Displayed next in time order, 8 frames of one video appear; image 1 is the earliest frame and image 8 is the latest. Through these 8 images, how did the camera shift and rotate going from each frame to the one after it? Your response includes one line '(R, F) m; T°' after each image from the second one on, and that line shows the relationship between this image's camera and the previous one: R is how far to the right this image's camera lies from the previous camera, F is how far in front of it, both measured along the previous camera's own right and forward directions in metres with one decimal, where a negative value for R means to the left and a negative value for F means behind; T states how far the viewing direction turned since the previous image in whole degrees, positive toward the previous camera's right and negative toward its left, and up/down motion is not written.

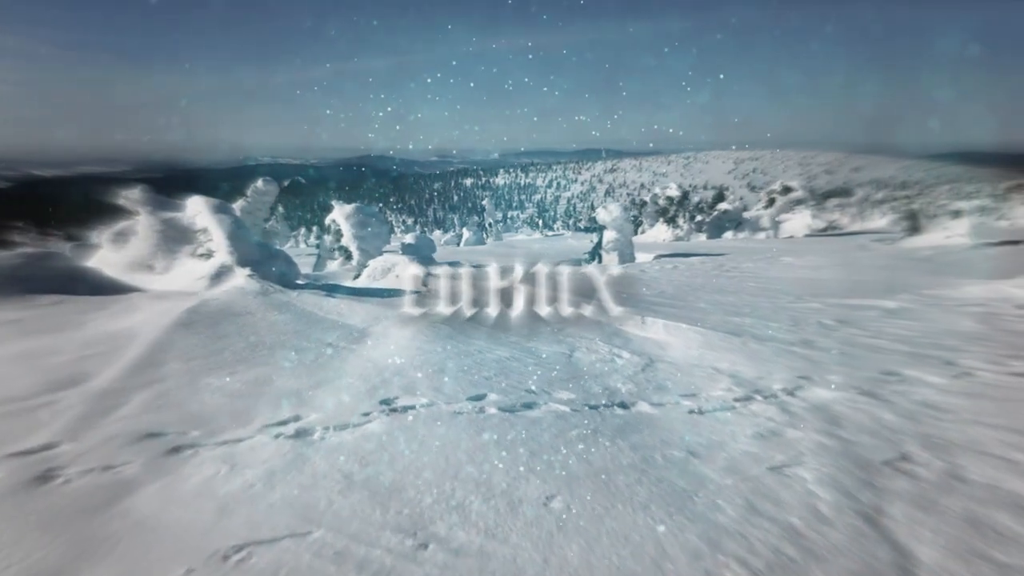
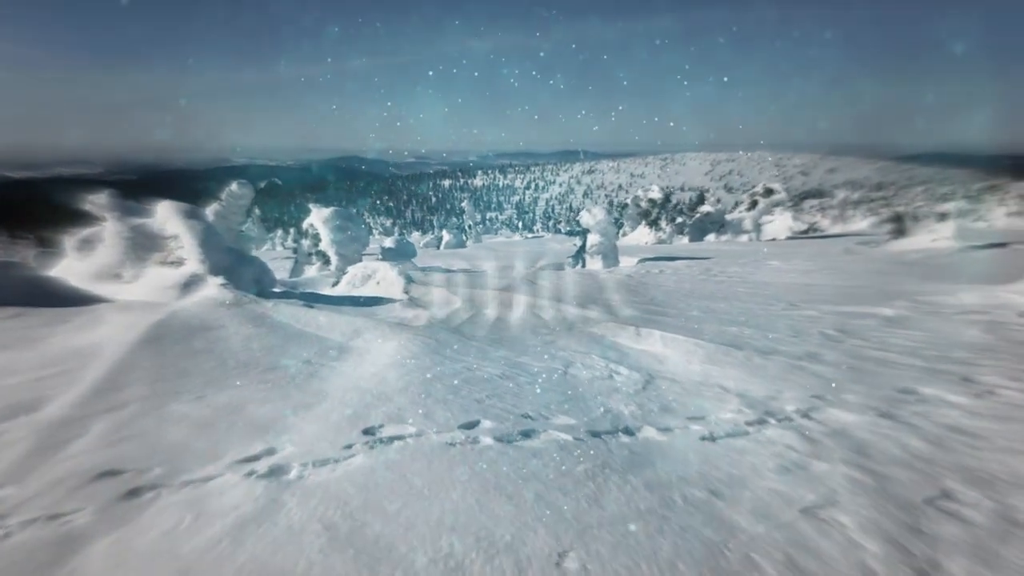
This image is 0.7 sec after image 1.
(-0.1, +0.4) m; +1°
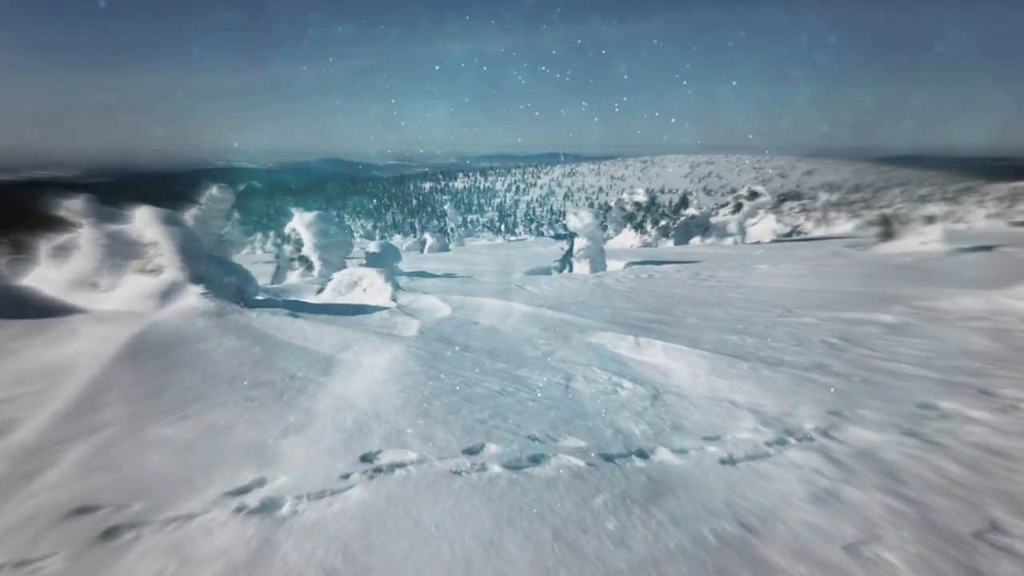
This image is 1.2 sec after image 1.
(-0.1, +0.3) m; +1°
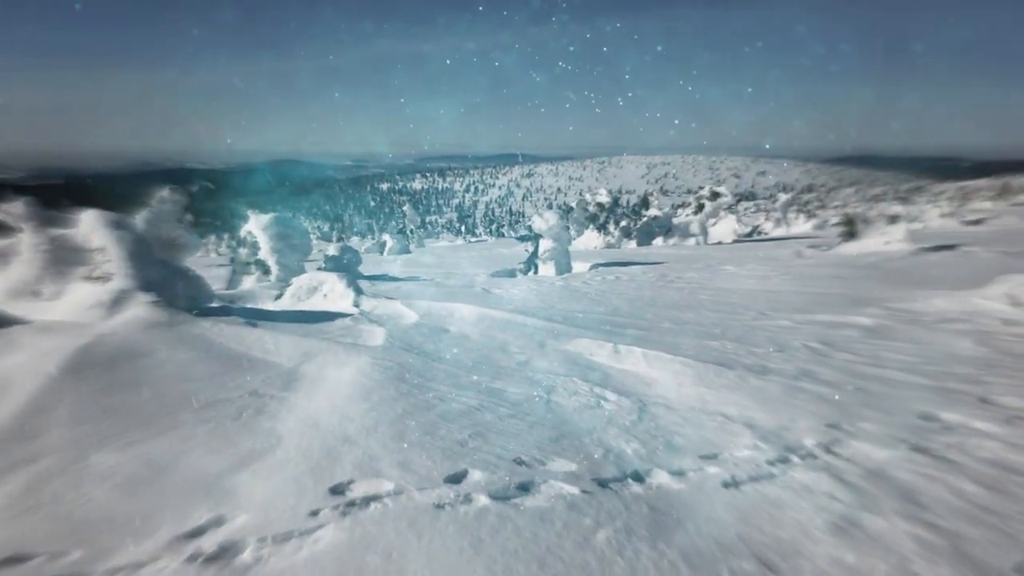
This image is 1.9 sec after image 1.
(-0.1, +0.4) m; +3°
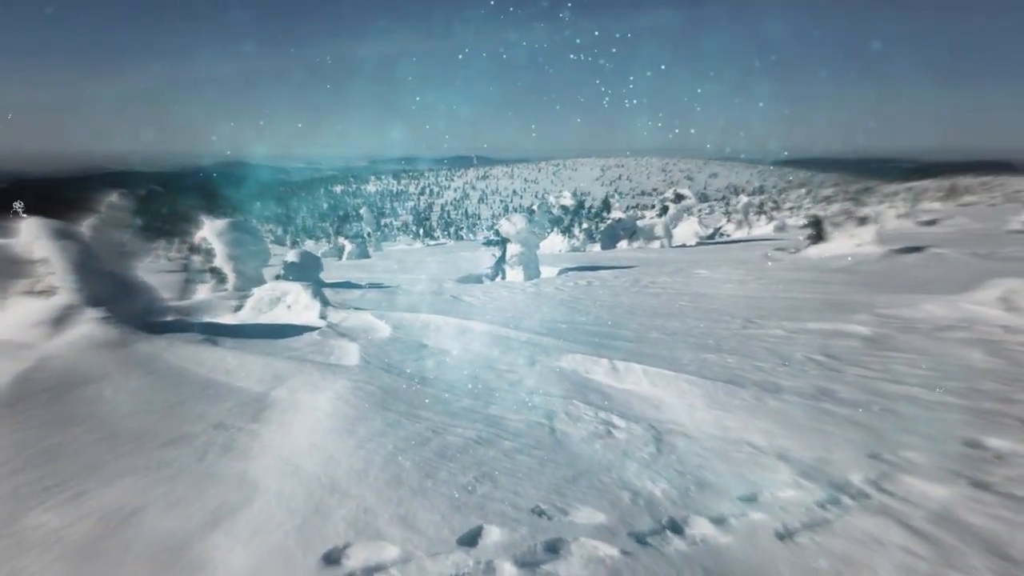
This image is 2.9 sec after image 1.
(-0.2, +0.6) m; +3°
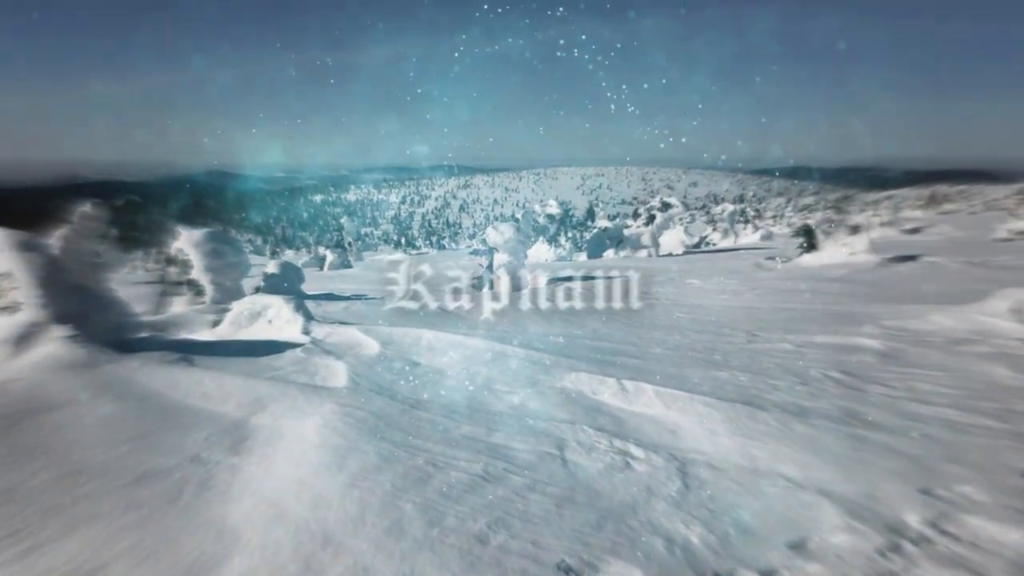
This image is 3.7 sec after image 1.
(-0.1, +0.5) m; +1°
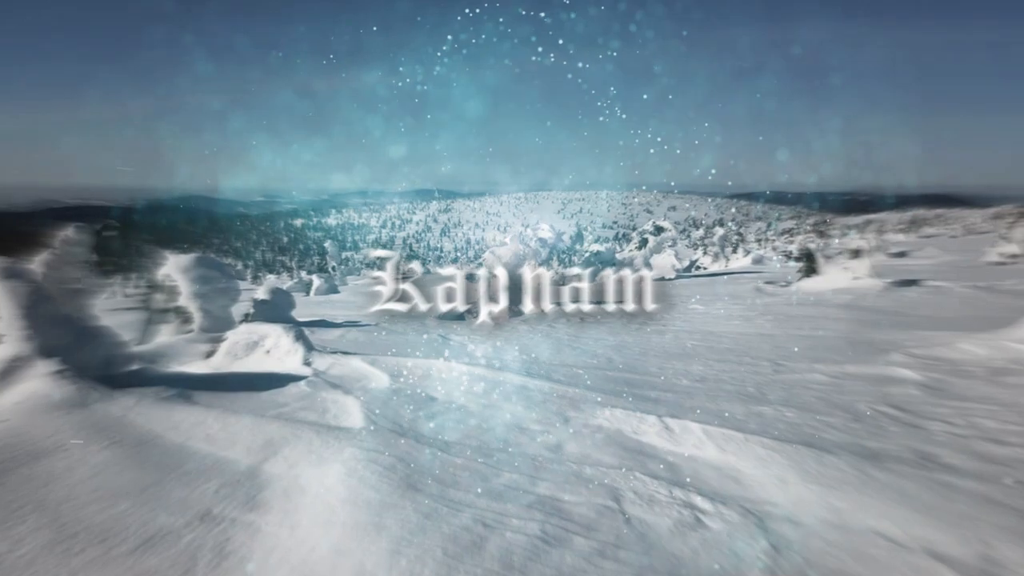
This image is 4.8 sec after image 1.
(-0.3, +0.5) m; +1°
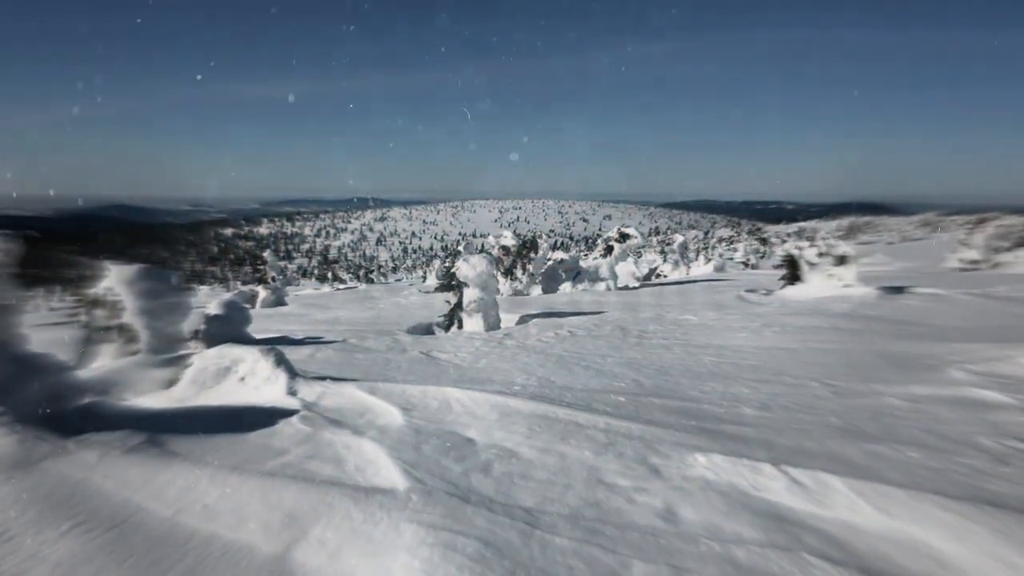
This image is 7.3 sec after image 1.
(-0.8, +1.3) m; +4°
